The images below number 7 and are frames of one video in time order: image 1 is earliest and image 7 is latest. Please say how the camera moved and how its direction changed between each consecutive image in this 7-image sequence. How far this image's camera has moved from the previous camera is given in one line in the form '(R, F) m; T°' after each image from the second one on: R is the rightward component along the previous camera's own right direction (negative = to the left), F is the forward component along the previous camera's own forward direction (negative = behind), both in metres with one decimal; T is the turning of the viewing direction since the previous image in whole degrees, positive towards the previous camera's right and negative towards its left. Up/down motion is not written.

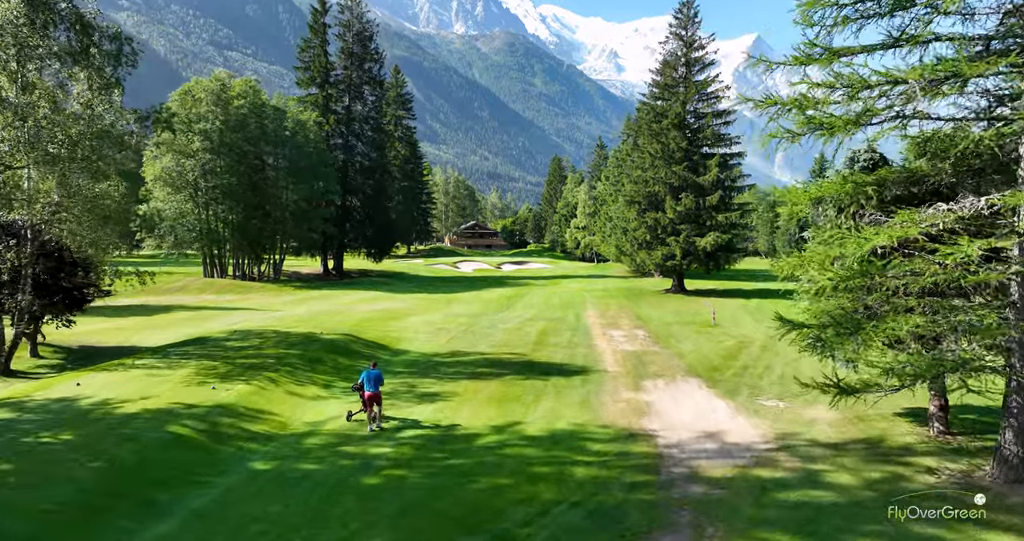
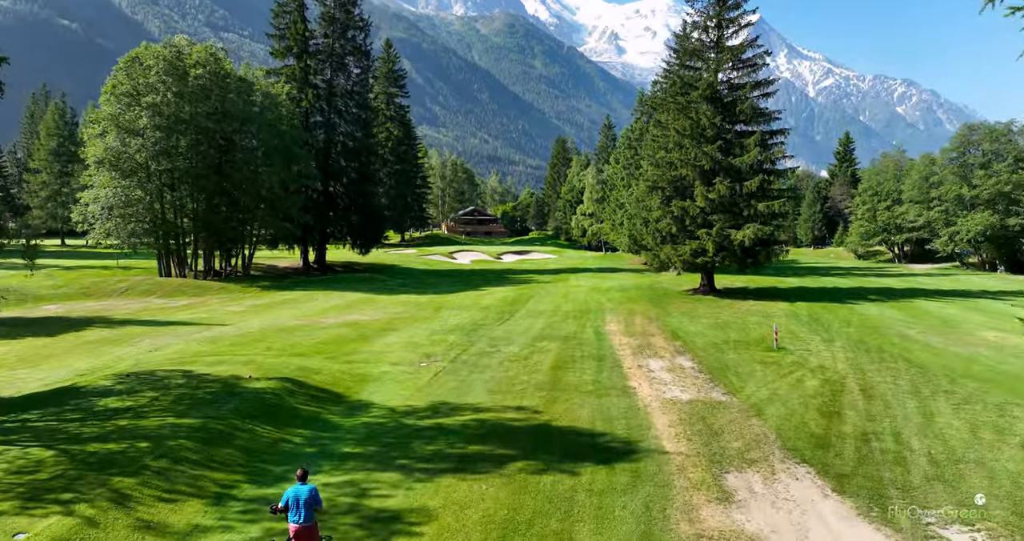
(-0.1, +4.7) m; 0°
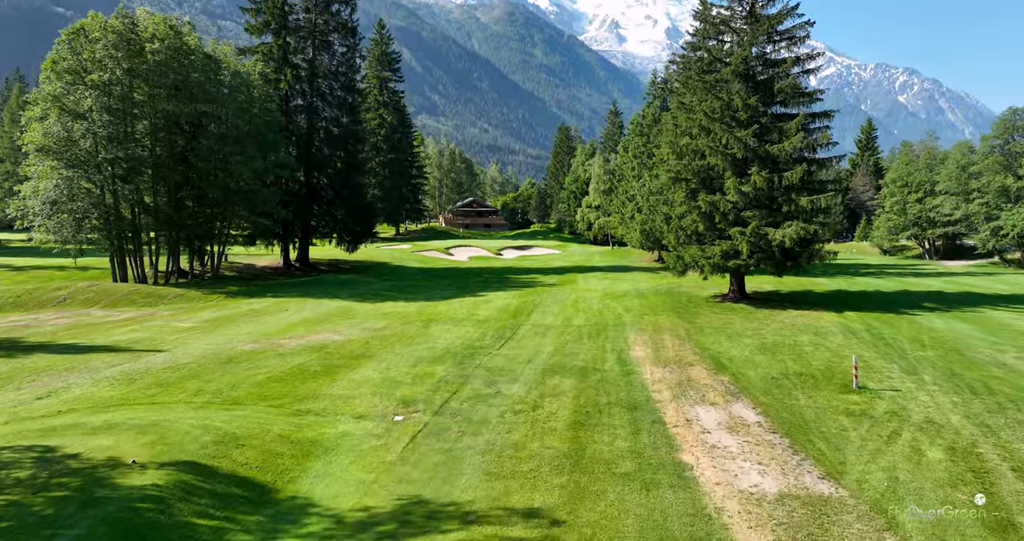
(-0.1, +3.7) m; 0°
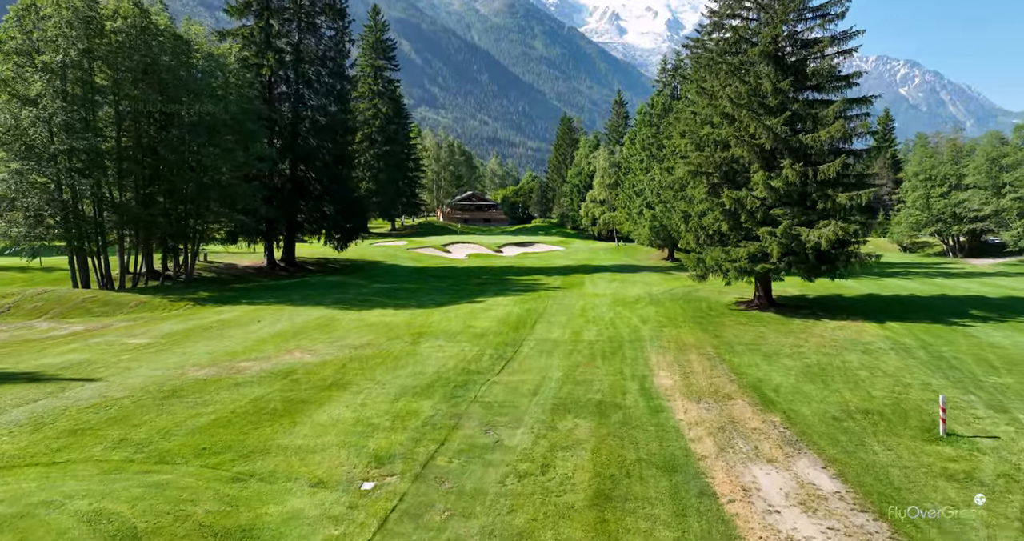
(0.0, +2.5) m; 0°
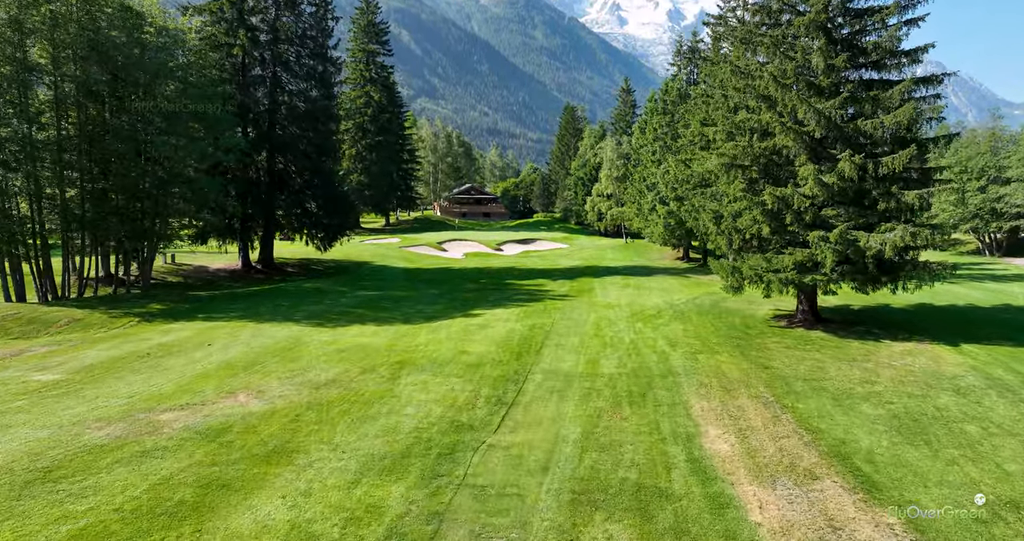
(0.0, +3.4) m; 0°
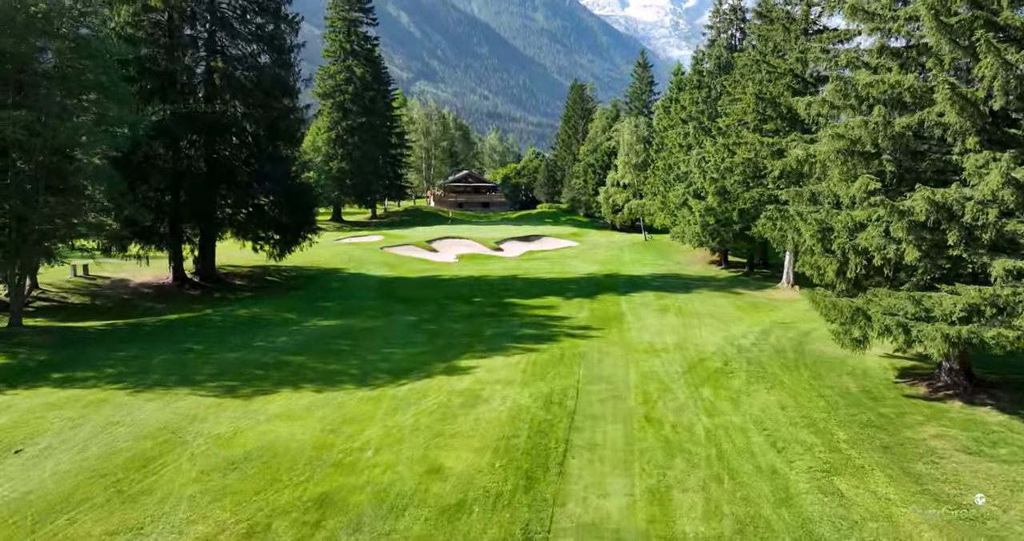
(-0.1, +6.6) m; 0°
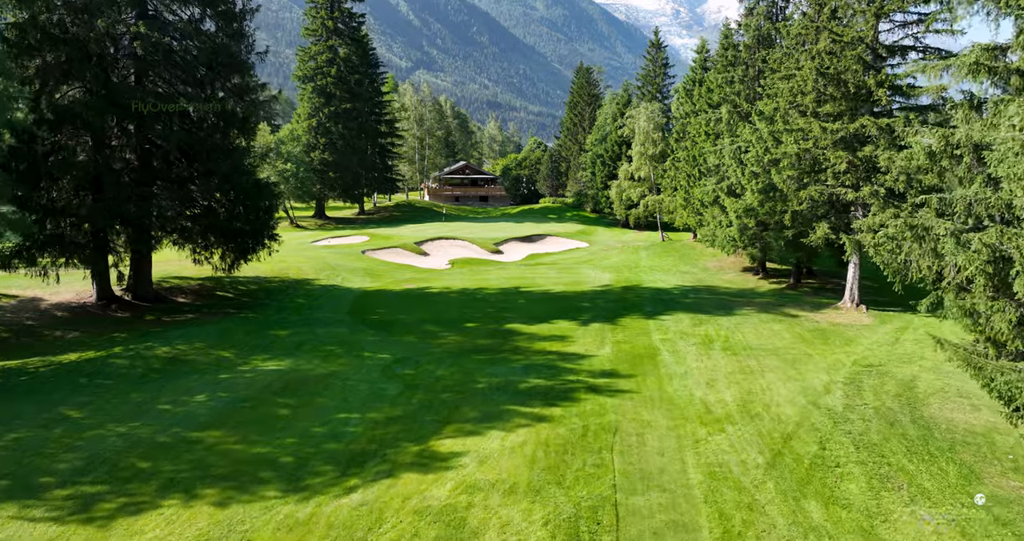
(0.0, +4.7) m; 0°
